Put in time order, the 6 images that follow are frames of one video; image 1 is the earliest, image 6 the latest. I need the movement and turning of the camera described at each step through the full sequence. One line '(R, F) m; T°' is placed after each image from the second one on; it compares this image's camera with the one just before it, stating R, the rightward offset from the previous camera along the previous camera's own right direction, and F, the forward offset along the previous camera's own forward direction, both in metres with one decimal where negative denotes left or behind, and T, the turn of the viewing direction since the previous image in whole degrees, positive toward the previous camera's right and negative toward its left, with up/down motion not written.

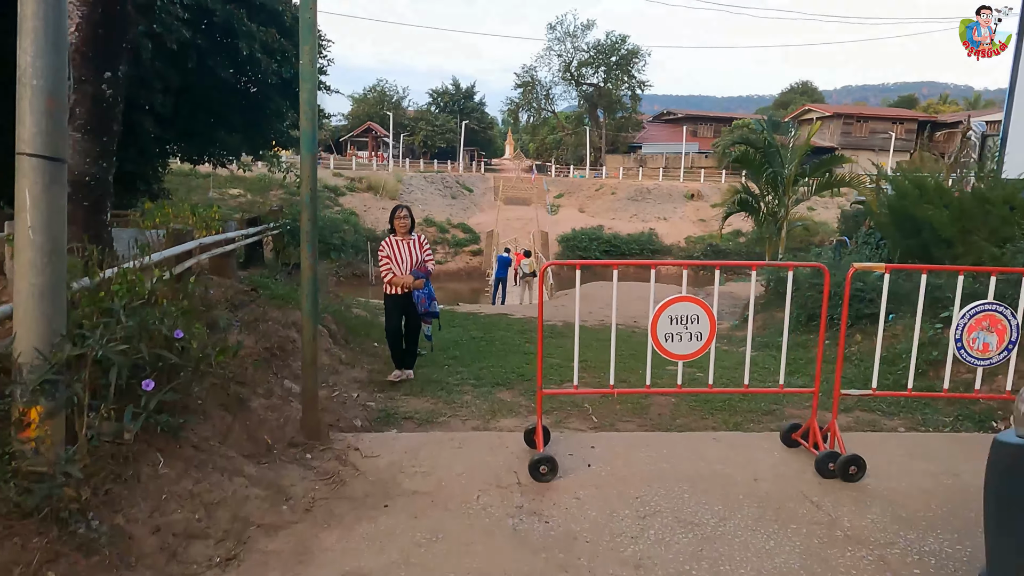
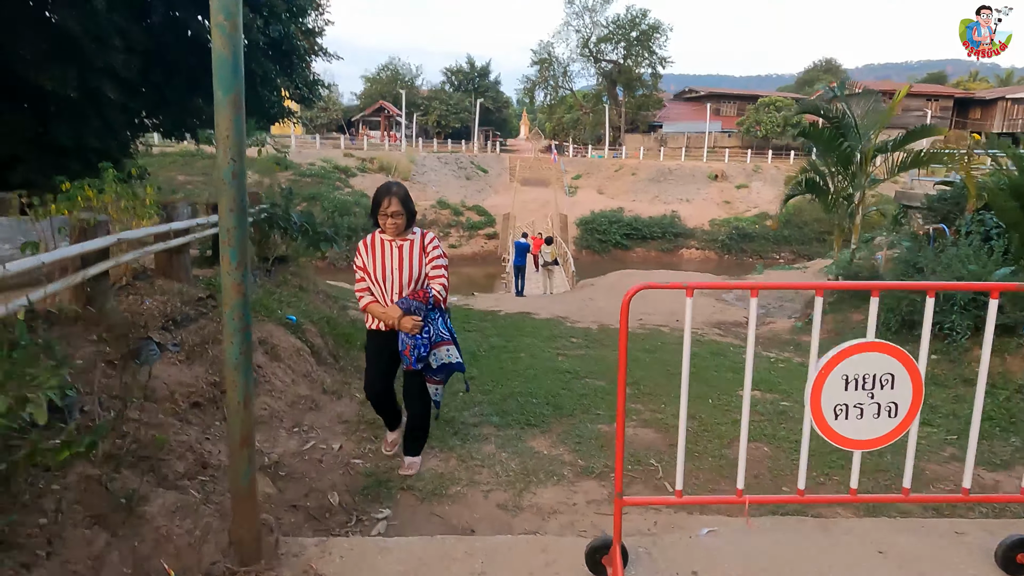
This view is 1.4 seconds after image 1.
(-0.1, +1.4) m; -1°
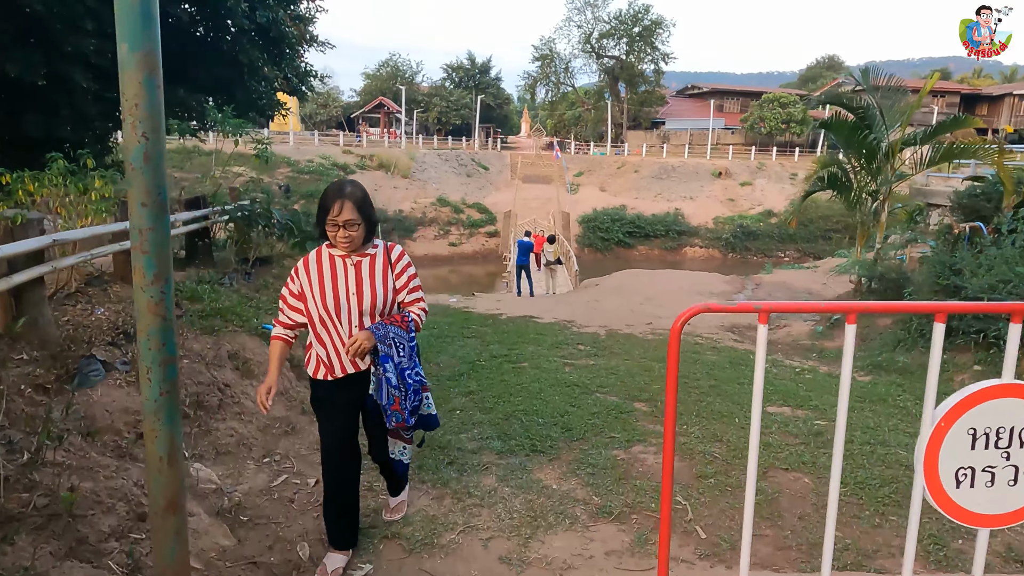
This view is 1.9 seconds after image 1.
(0.0, +0.5) m; 0°
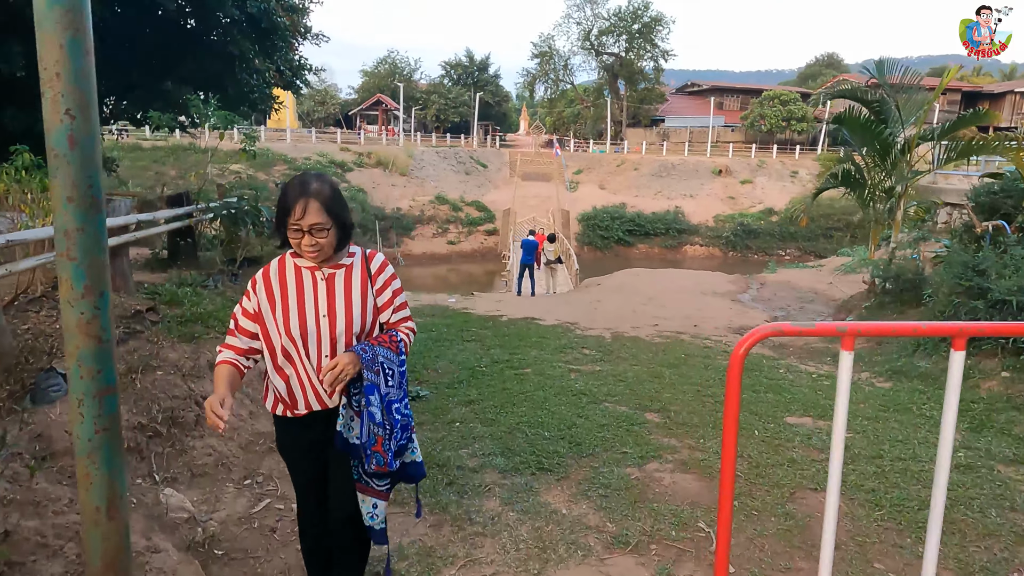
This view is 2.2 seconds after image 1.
(0.0, +0.3) m; 0°
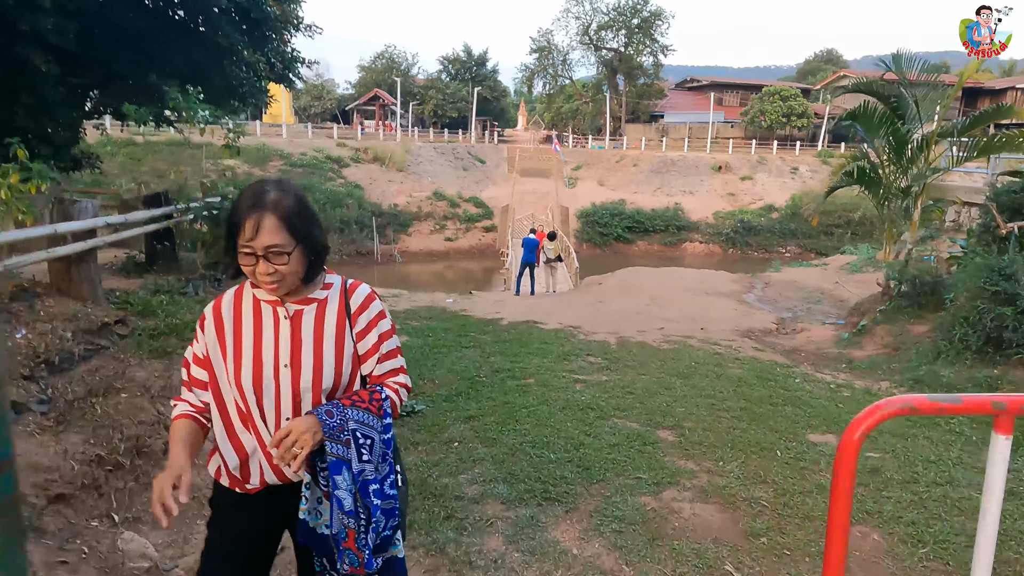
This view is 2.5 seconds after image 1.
(0.0, +0.3) m; 0°
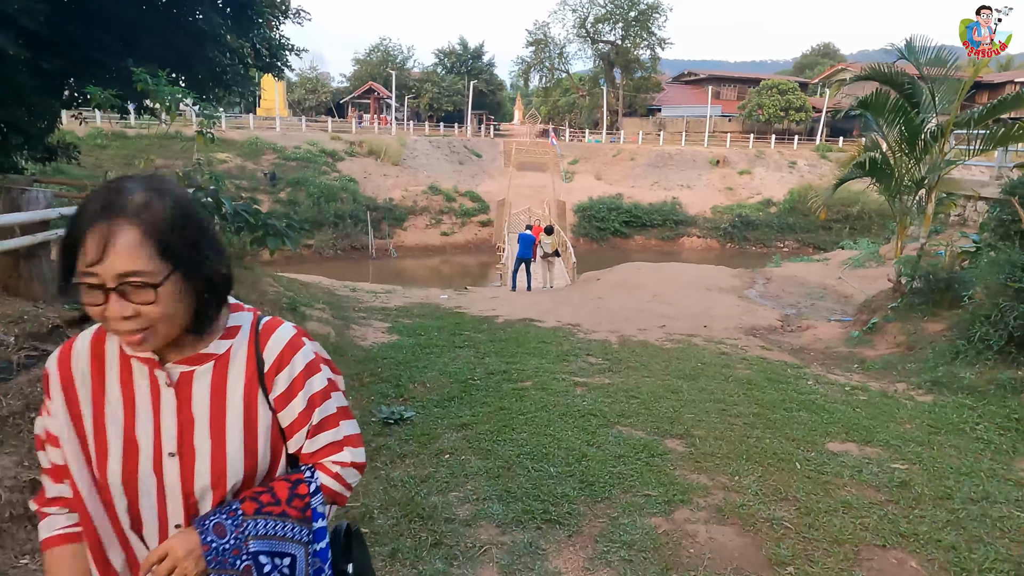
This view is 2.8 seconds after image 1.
(0.0, +0.3) m; 0°
